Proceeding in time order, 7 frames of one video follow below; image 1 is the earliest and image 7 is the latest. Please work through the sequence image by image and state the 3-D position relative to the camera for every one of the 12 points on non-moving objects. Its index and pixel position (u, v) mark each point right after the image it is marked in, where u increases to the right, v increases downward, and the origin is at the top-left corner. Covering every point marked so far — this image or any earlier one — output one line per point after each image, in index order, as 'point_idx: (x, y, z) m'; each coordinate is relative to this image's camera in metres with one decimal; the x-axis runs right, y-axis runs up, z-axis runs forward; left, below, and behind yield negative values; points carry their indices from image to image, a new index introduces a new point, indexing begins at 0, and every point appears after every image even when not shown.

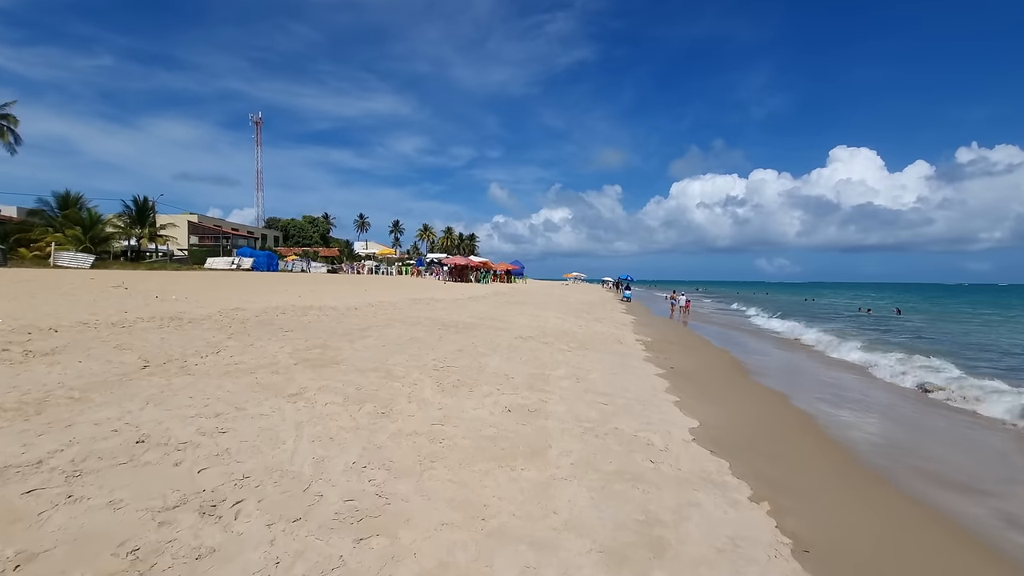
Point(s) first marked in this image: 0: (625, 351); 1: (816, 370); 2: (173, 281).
0: (+3.1, -1.8, +13.6) m
1: (+8.8, -2.4, +14.5) m
2: (-10.7, +0.2, +15.5) m
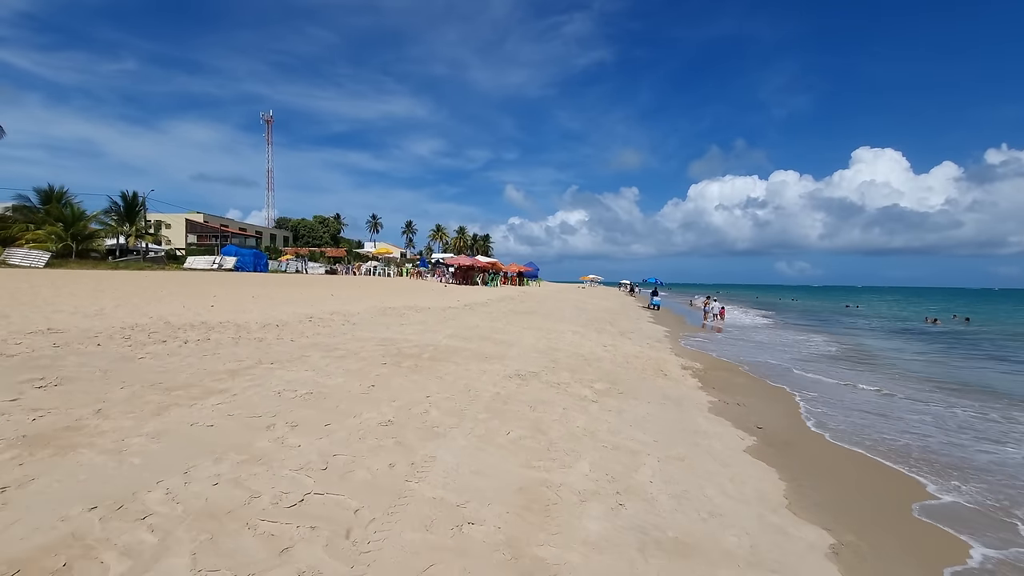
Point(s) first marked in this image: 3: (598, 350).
0: (+3.0, -1.9, +9.0) m
1: (+8.8, -2.6, +9.7) m
2: (-10.7, +0.1, +11.4) m
3: (+2.1, -1.6, +12.2) m
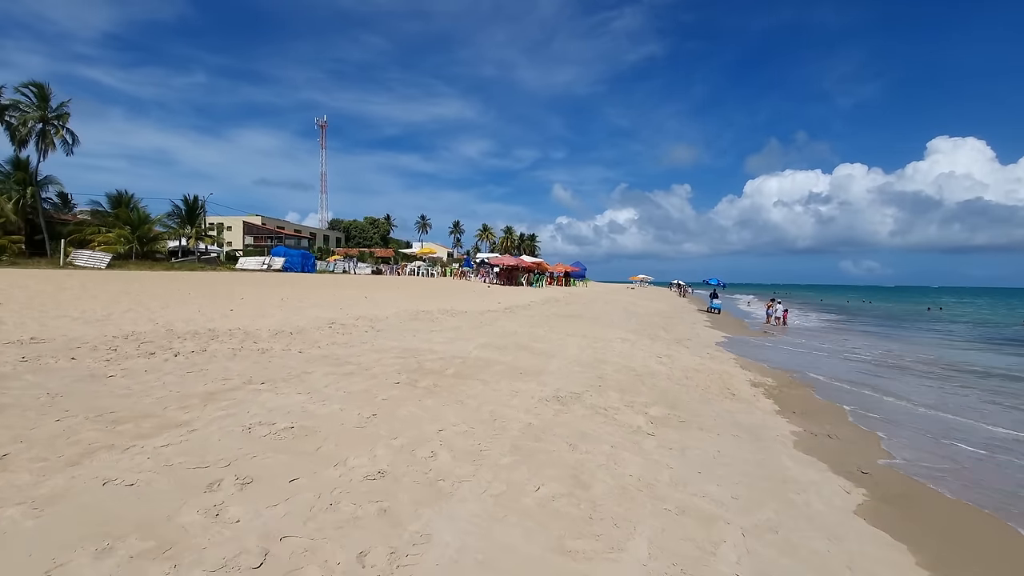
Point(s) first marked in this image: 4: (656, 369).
0: (+3.5, -2.0, +7.4) m
1: (+9.4, -2.7, +7.6) m
2: (-9.9, 0.0, +11.1) m
3: (+3.0, -1.6, +10.7) m
4: (+2.9, -1.7, +10.1) m
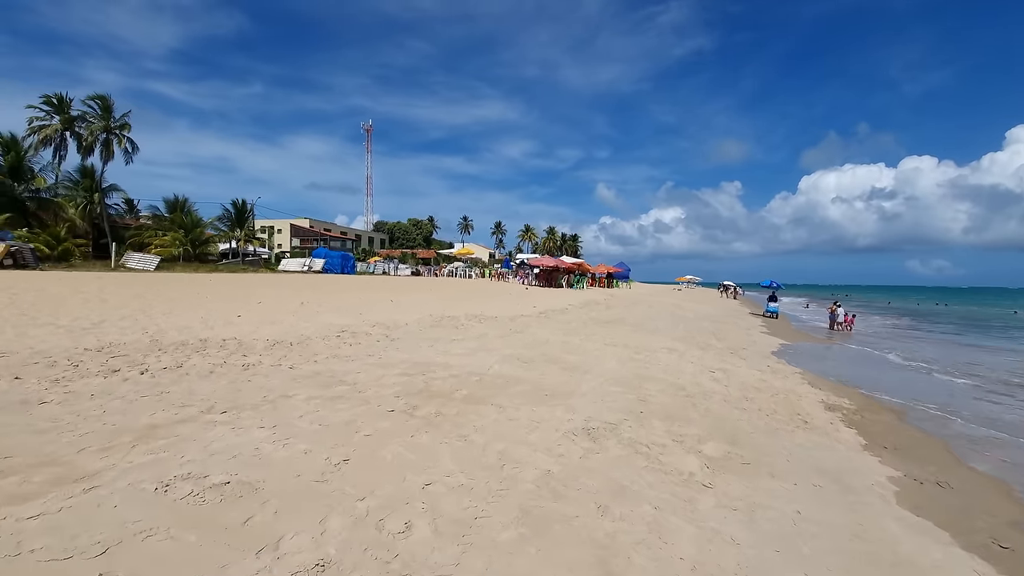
0: (+3.8, -2.1, +5.9) m
1: (+9.7, -2.8, +5.6) m
2: (-9.2, -0.1, +10.7) m
3: (+3.6, -1.7, +9.2) m
4: (+3.4, -1.8, +8.7) m
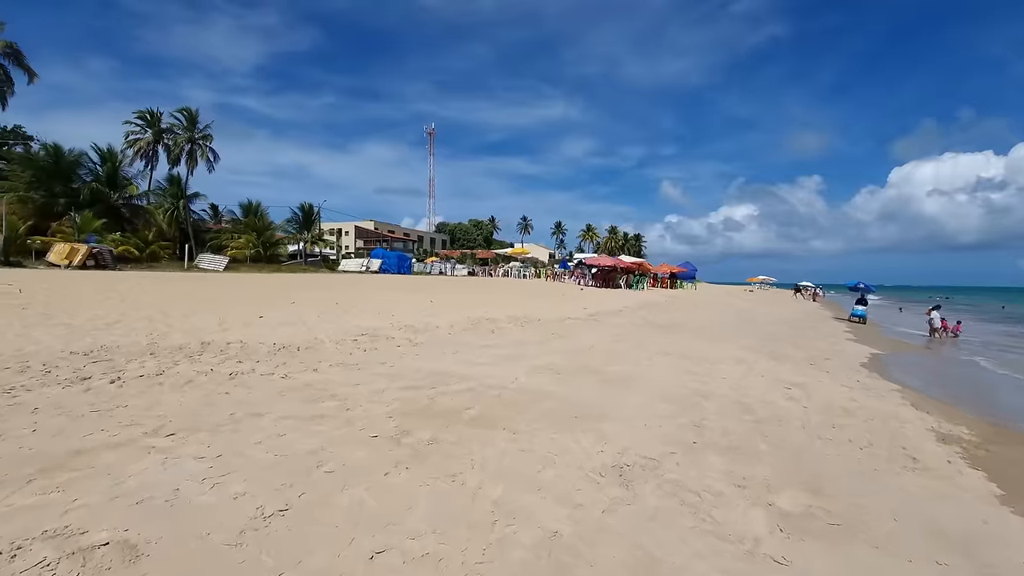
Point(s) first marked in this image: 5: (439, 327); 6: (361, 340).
0: (+4.0, -2.1, +4.4) m
1: (+9.7, -2.8, +3.3) m
2: (-8.4, -0.1, +10.8) m
3: (+4.1, -1.7, +7.7) m
4: (+3.9, -1.8, +7.2) m
5: (-1.5, -0.8, +10.1) m
6: (-2.4, -0.8, +8.0) m
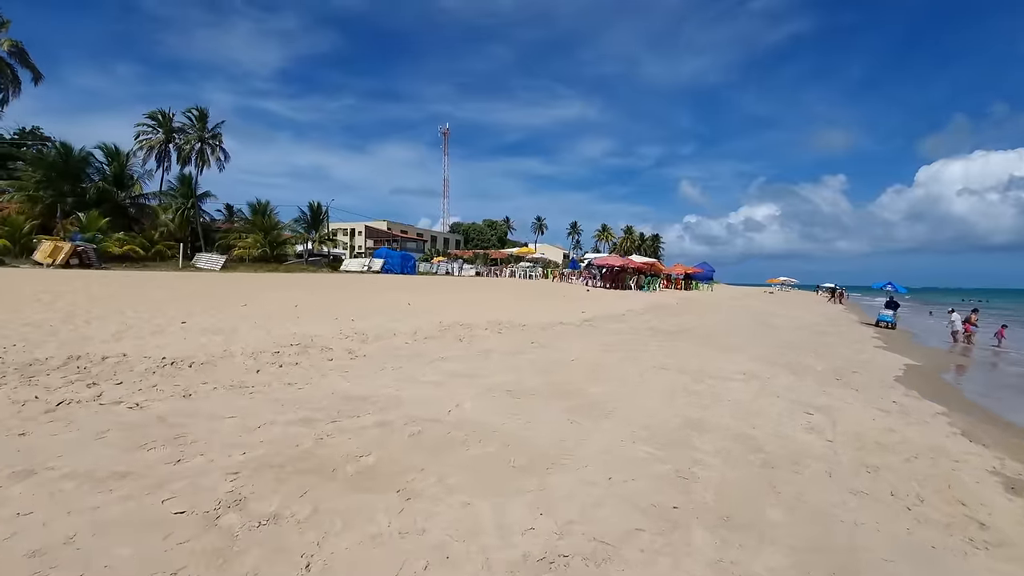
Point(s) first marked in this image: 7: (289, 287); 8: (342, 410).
0: (+3.2, -2.2, +2.8) m
1: (+8.9, -2.9, +1.6) m
2: (-8.9, -0.1, +9.6) m
3: (+3.5, -1.8, +6.1) m
4: (+3.3, -1.8, +5.6) m
5: (-2.0, -0.8, +8.7) m
6: (-3.0, -0.9, +6.6) m
7: (-6.7, +0.1, +14.9) m
8: (-1.6, -1.2, +4.8) m
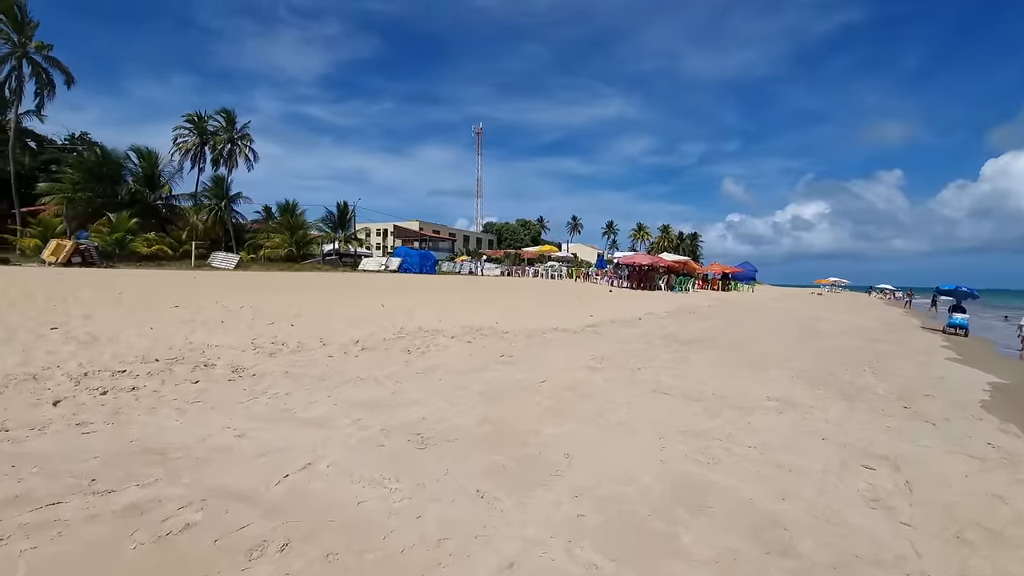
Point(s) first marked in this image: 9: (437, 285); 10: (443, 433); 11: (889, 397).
0: (+2.2, -2.1, +0.8) m
1: (+7.8, -2.9, -0.9) m
2: (-9.4, 0.0, +8.4) m
3: (+2.7, -1.8, +4.0) m
4: (+2.5, -1.8, +3.5) m
5: (-2.6, -0.8, +7.0) m
6: (-3.8, -0.8, +5.0) m
7: (-6.8, +0.1, +13.5) m
8: (-2.5, -1.2, +3.1) m
9: (-2.9, +0.2, +18.5) m
10: (-0.6, -1.3, +4.3) m
11: (+6.4, -1.8, +8.3) m
